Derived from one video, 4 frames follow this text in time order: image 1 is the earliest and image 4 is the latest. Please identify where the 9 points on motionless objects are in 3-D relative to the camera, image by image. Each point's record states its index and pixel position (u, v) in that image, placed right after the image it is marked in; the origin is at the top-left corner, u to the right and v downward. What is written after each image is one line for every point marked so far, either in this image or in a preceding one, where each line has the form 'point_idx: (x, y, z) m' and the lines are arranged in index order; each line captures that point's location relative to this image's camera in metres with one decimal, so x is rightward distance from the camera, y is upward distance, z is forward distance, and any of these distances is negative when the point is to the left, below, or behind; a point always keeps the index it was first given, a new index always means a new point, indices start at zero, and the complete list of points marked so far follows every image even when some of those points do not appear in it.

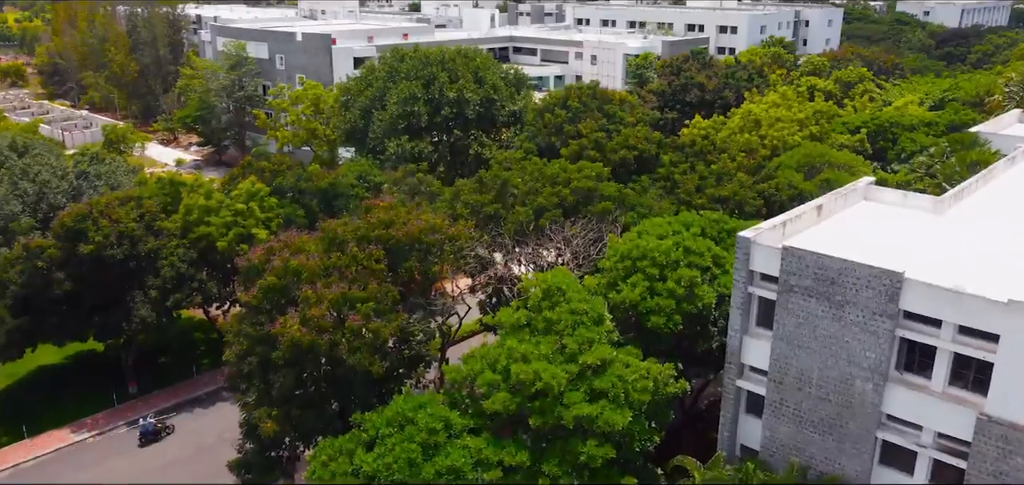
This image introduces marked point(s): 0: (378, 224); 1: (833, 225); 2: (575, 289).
0: (-2.4, +0.3, +17.4) m
1: (+5.4, +0.3, +16.1) m
2: (+1.1, -0.8, +16.1) m
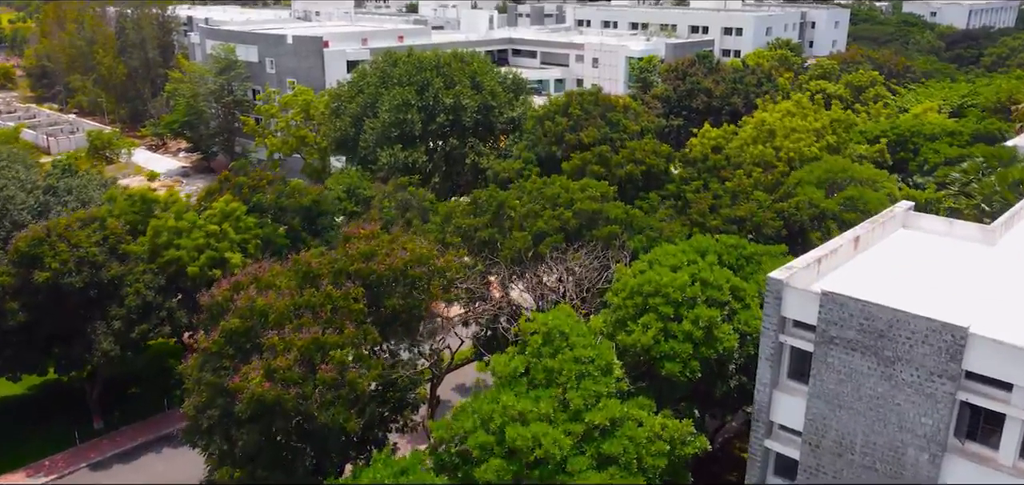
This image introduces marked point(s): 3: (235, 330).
0: (-2.5, -0.2, +15.5) m
1: (+5.3, -0.3, +14.2) m
2: (+1.0, -1.3, +14.2) m
3: (-4.1, -1.3, +14.3) m
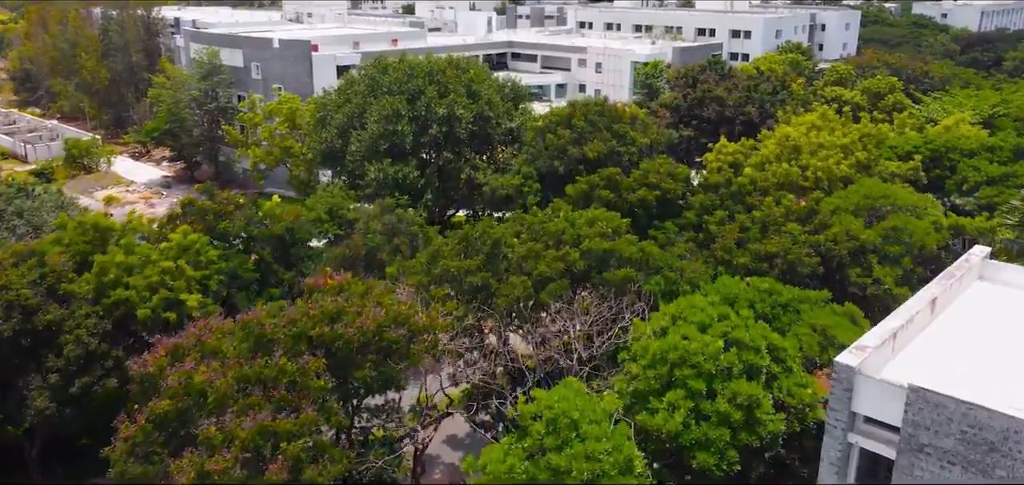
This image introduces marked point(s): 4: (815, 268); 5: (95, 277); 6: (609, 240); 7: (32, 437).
0: (-2.5, -1.0, +12.8) m
1: (+5.3, -1.0, +11.5) m
2: (+1.0, -2.1, +11.5) m
3: (-4.2, -2.1, +11.6) m
4: (+5.7, -0.5, +18.1) m
5: (-8.1, -0.7, +18.7) m
6: (+1.7, 0.0, +17.1) m
7: (-9.7, -3.9, +19.4) m
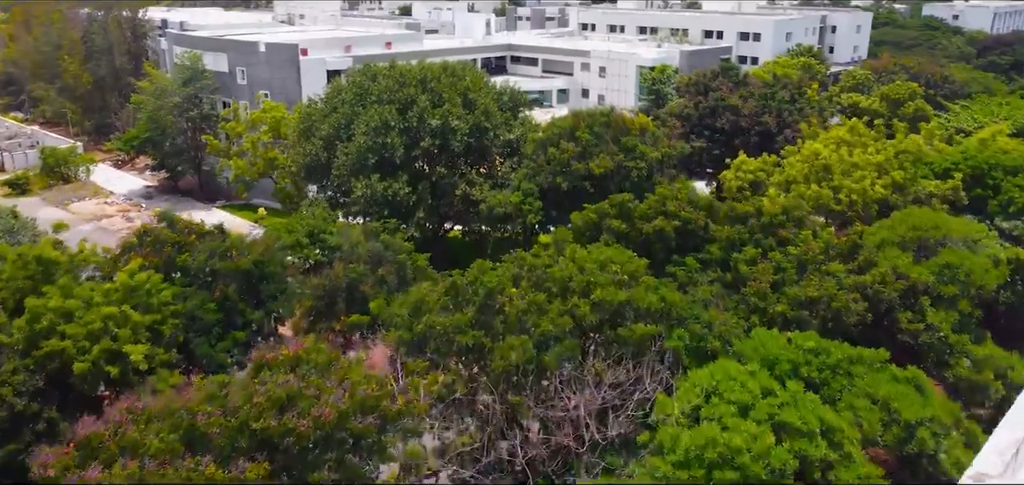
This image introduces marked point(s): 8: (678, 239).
0: (-2.6, -1.7, +10.2) m
1: (+5.3, -1.7, +8.9) m
2: (+0.9, -2.8, +8.9) m
3: (-4.2, -2.8, +9.0) m
4: (+5.7, -1.2, +15.5) m
5: (-8.2, -1.4, +16.1) m
6: (+1.7, -0.7, +14.5) m
7: (-9.7, -4.6, +16.8) m
8: (+3.2, +0.1, +18.7) m
